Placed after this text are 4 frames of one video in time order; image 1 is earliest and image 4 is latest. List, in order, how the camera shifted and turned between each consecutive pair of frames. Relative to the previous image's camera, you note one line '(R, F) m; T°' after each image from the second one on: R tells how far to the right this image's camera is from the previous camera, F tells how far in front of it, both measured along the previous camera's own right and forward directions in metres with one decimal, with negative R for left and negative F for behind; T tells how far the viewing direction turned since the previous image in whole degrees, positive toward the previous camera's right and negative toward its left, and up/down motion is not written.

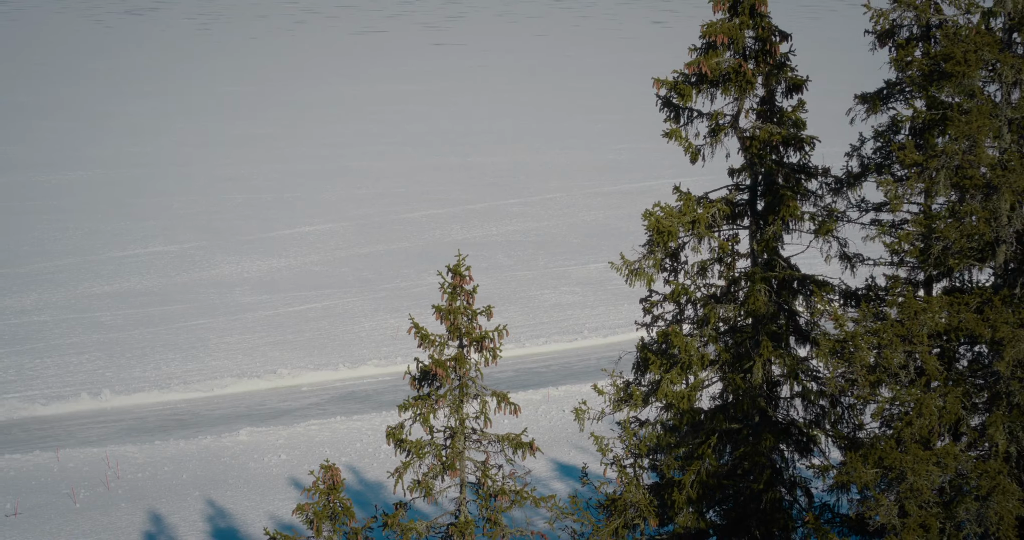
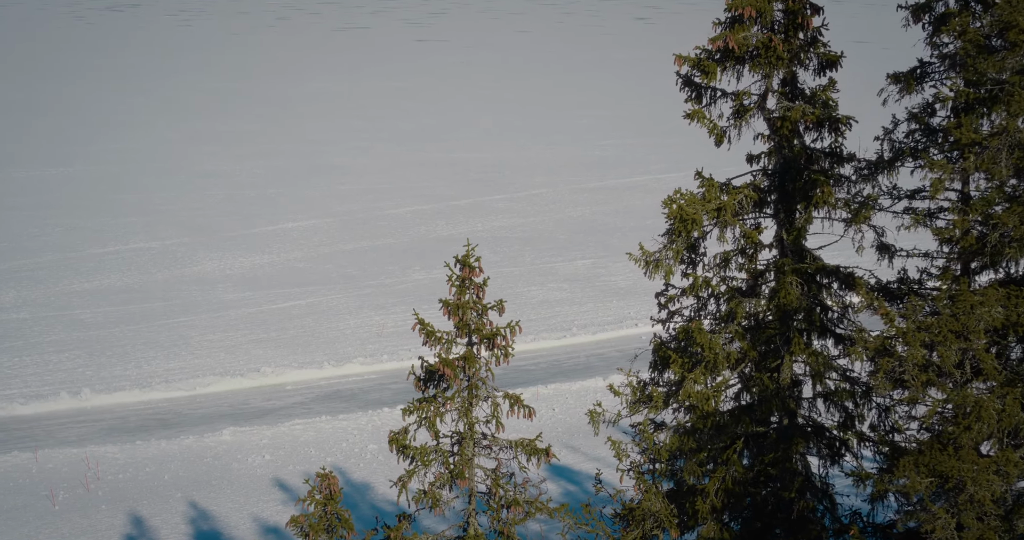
(-0.3, +0.8) m; +1°
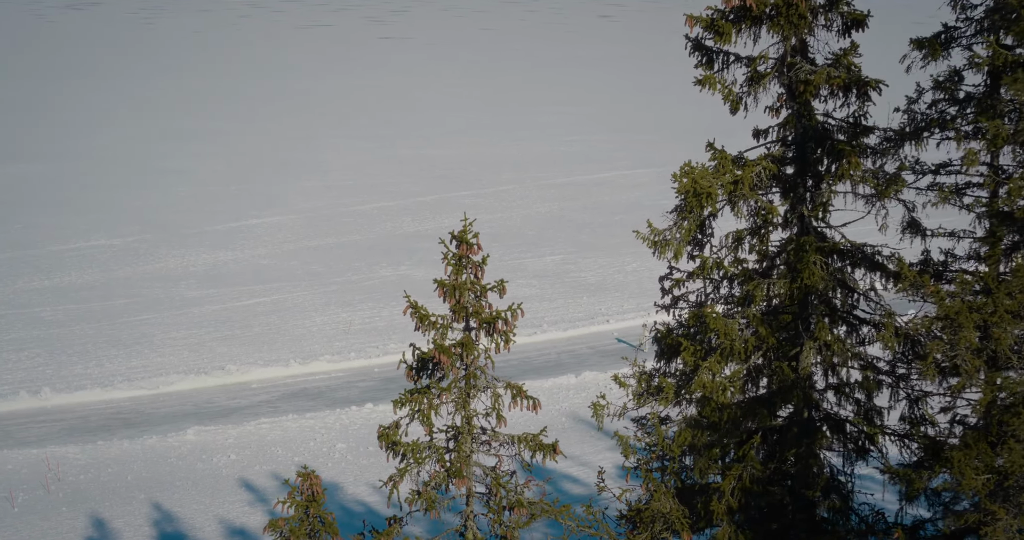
(-0.4, +0.9) m; +2°
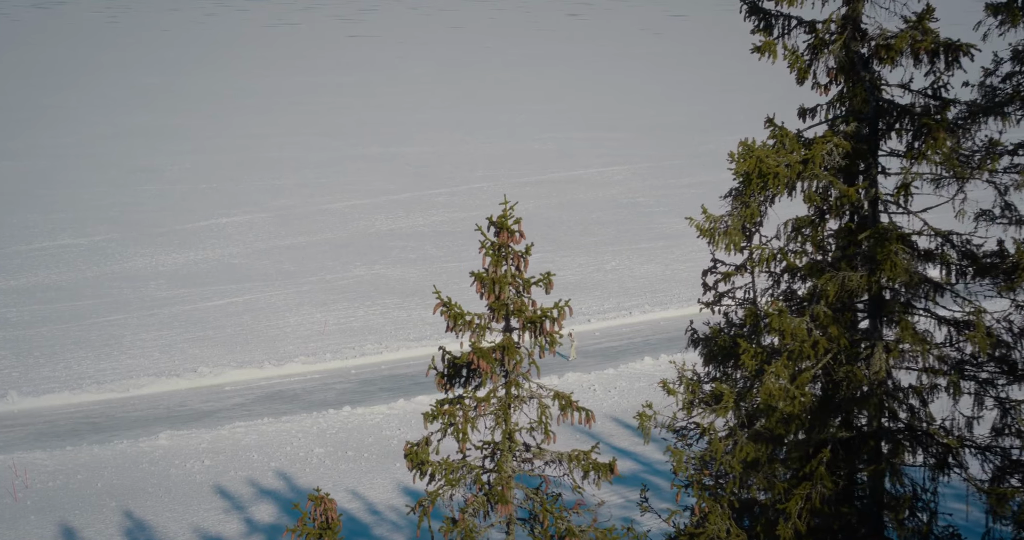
(-0.7, +1.1) m; +2°
